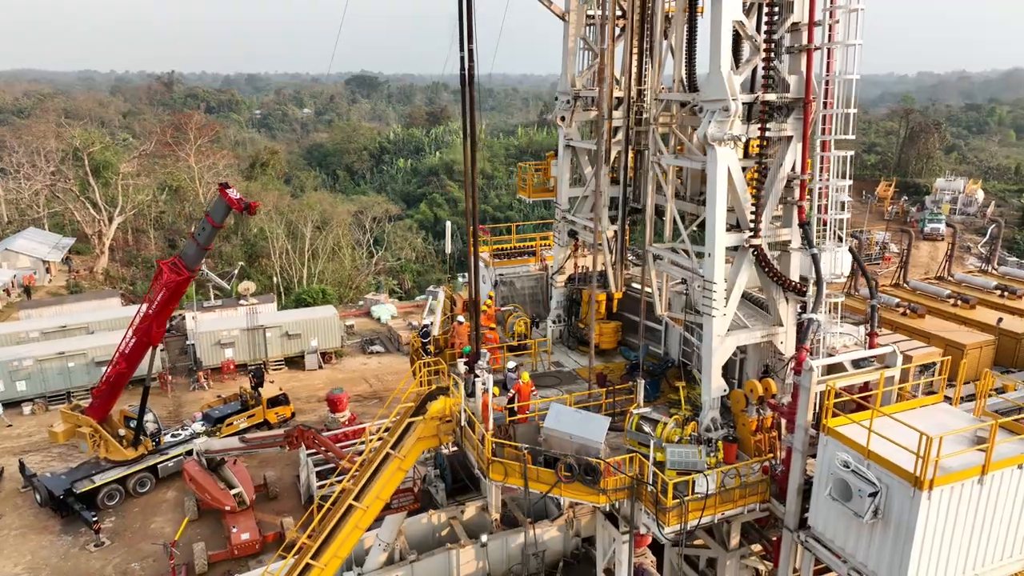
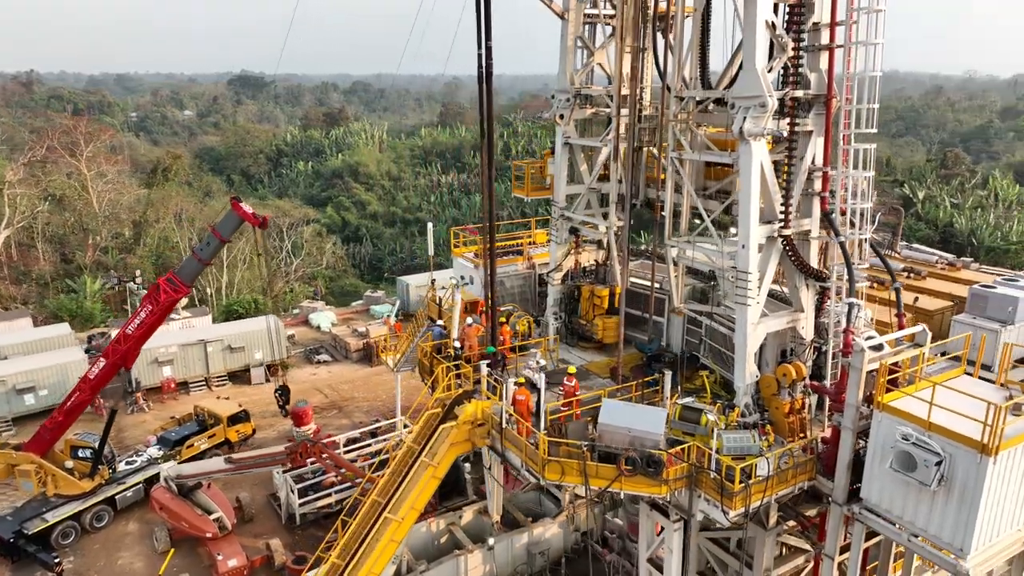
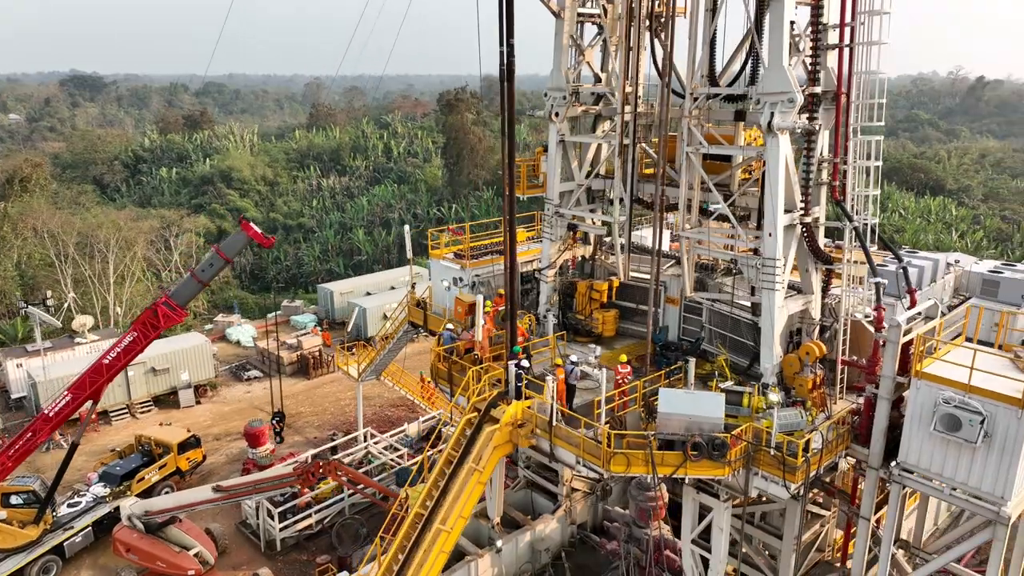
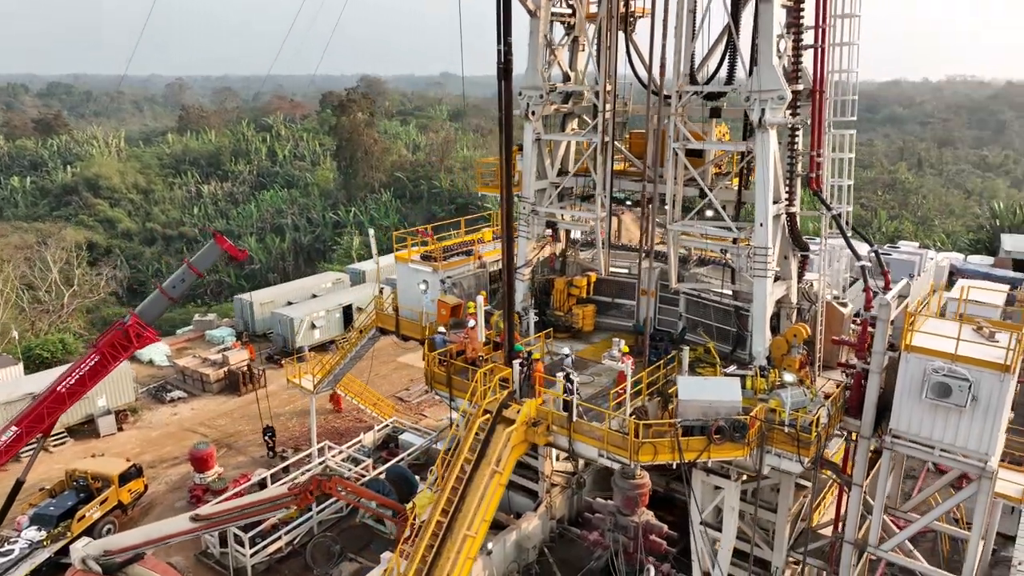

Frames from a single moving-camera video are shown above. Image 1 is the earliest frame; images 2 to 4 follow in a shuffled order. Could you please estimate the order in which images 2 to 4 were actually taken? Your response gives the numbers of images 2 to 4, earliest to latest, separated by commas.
2, 3, 4
